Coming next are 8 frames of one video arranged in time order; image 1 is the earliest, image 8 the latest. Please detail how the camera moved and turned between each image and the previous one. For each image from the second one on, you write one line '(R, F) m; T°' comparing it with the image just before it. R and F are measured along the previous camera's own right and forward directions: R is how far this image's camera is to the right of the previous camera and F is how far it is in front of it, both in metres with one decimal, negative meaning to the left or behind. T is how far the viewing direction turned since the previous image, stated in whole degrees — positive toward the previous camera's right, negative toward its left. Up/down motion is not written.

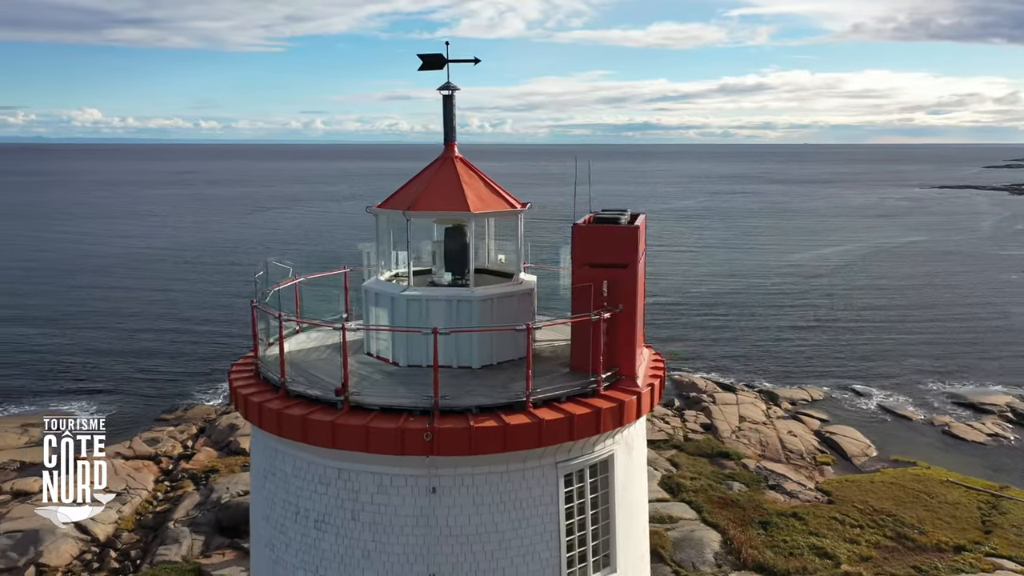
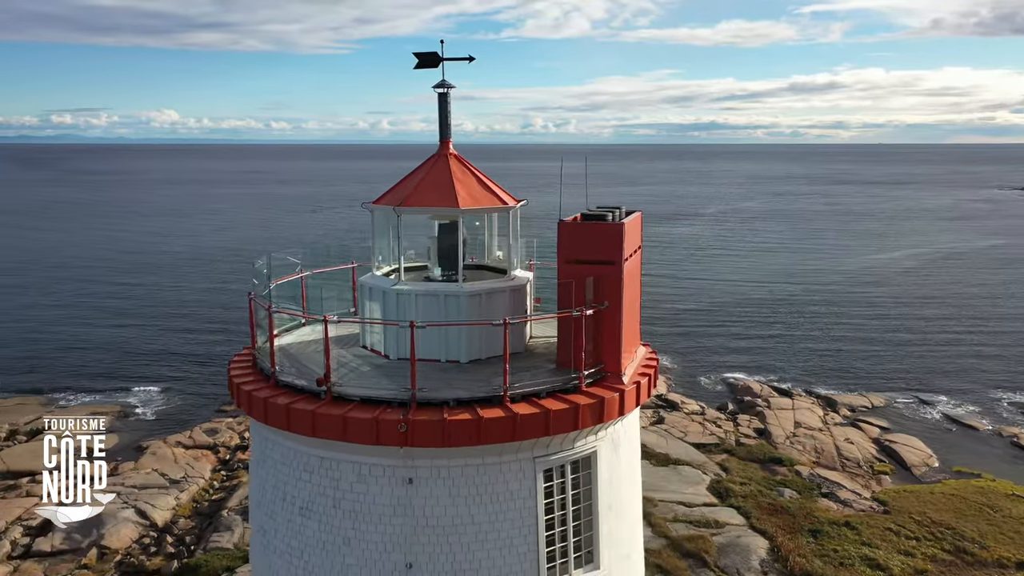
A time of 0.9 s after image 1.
(+0.5, 0.0) m; -4°
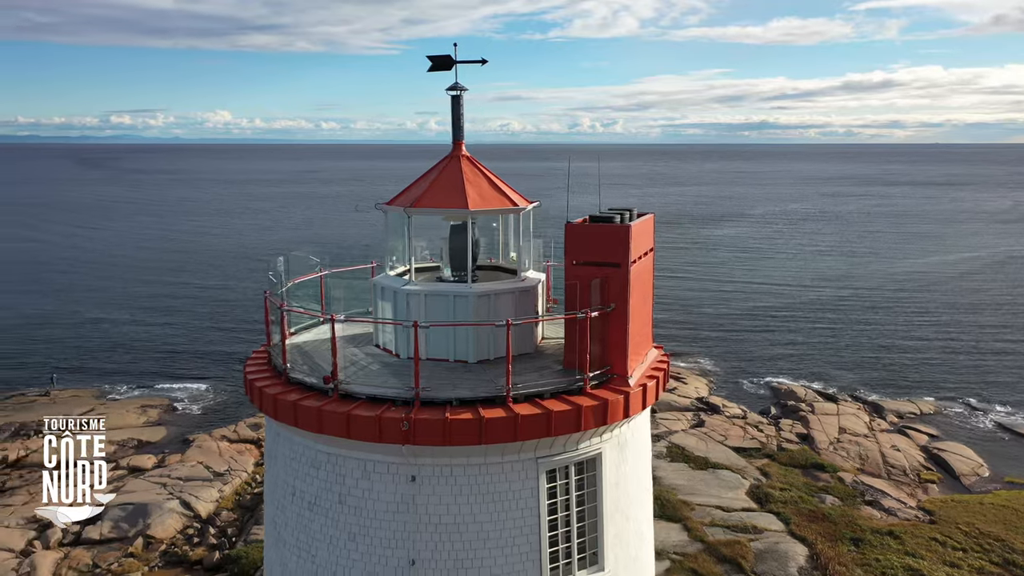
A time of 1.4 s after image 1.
(+0.3, 0.0) m; -3°
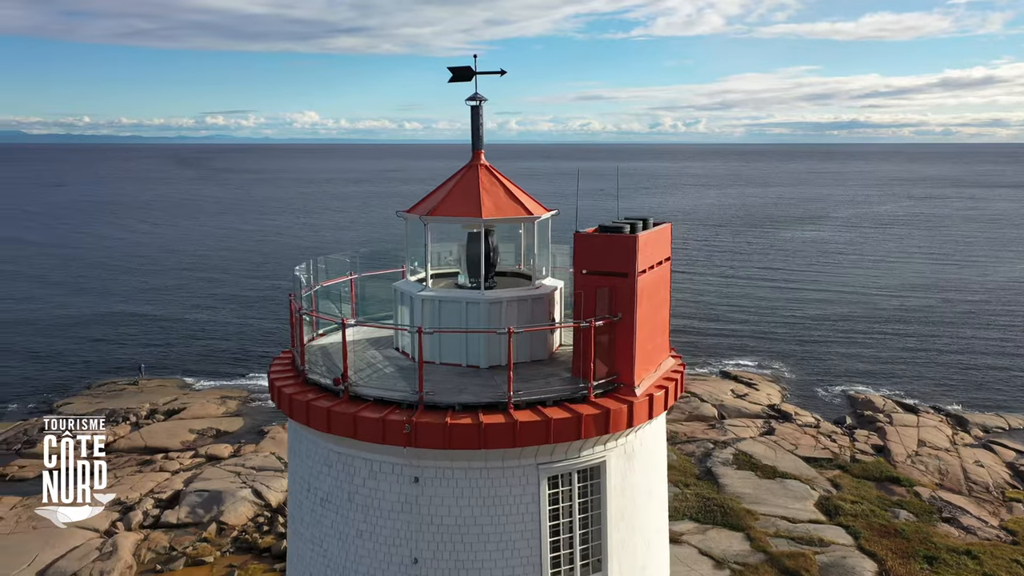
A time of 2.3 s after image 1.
(+0.5, -0.1) m; -5°
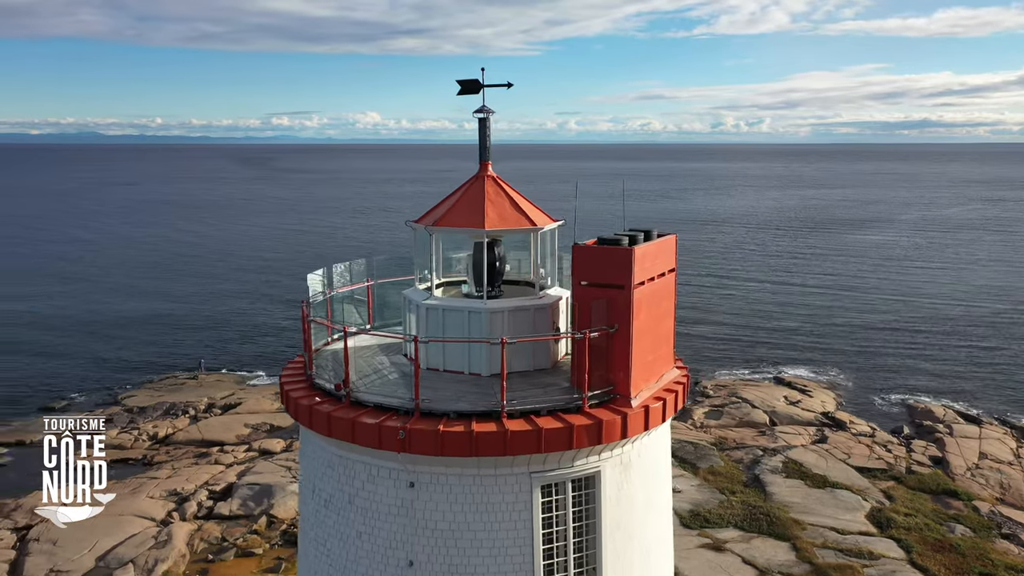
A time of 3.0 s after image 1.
(+0.4, -0.1) m; -4°
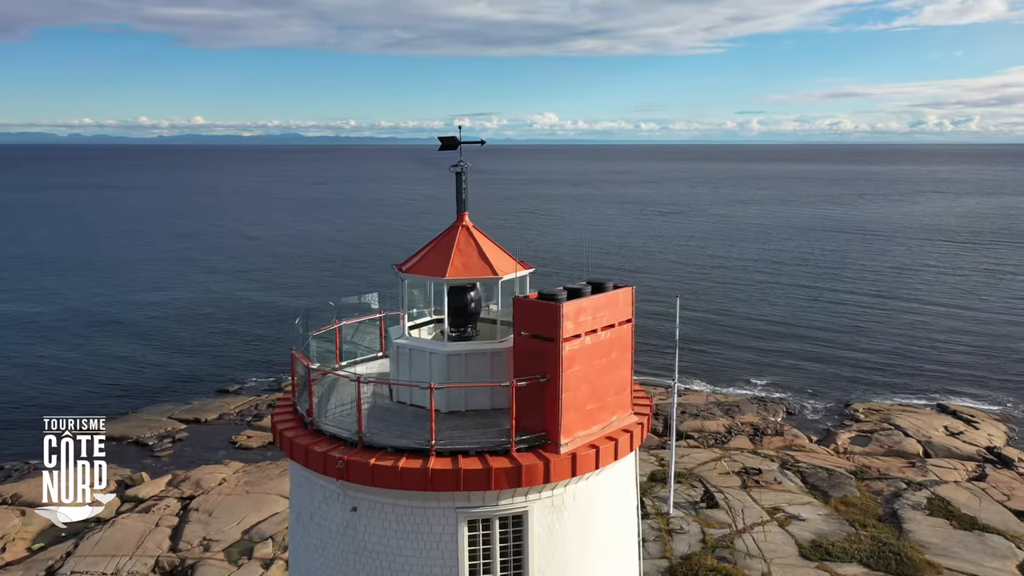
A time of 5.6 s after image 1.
(+1.7, -0.3) m; -12°
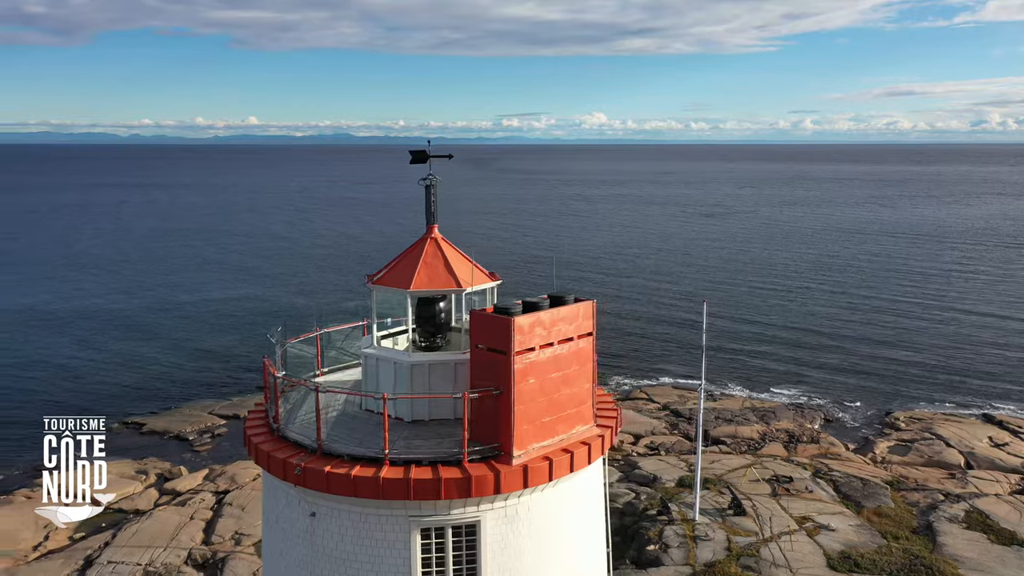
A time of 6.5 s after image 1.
(+0.7, -0.1) m; -3°
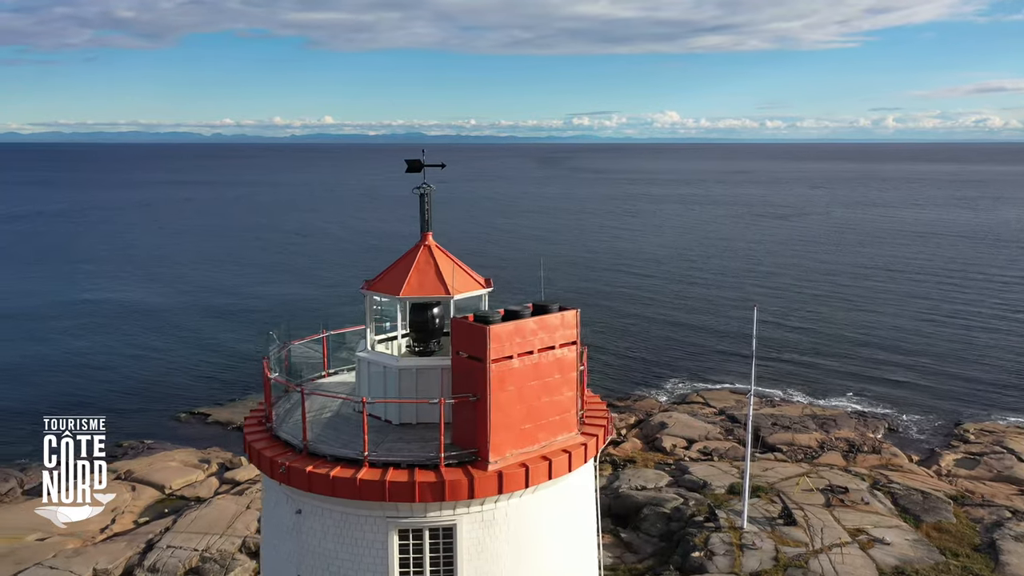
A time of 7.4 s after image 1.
(+0.7, -0.1) m; -5°
